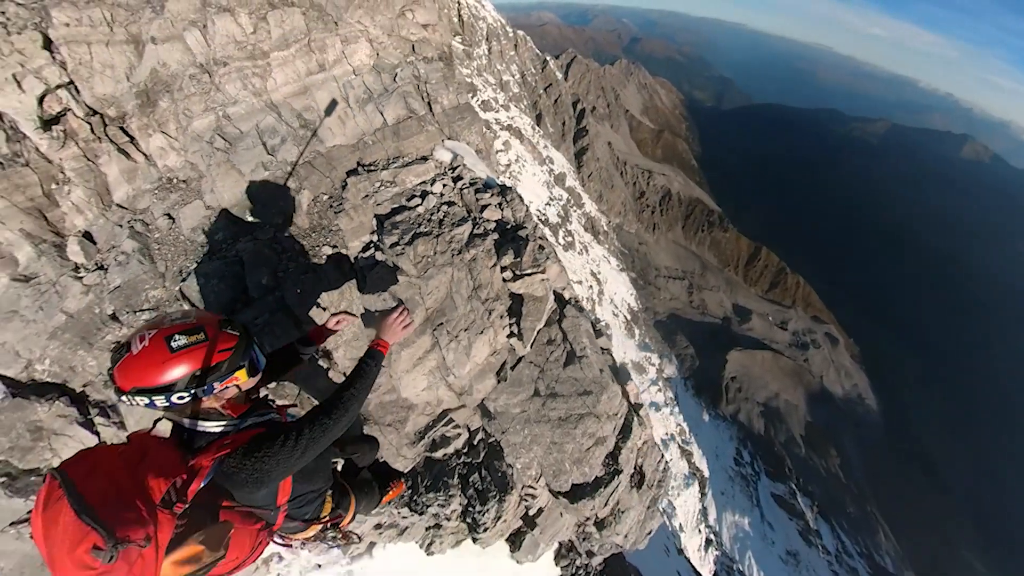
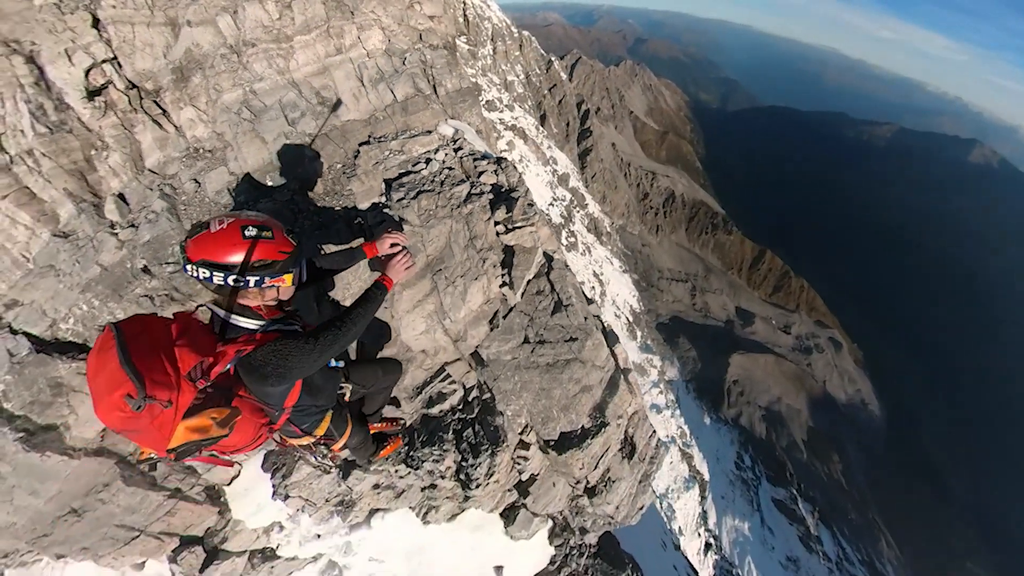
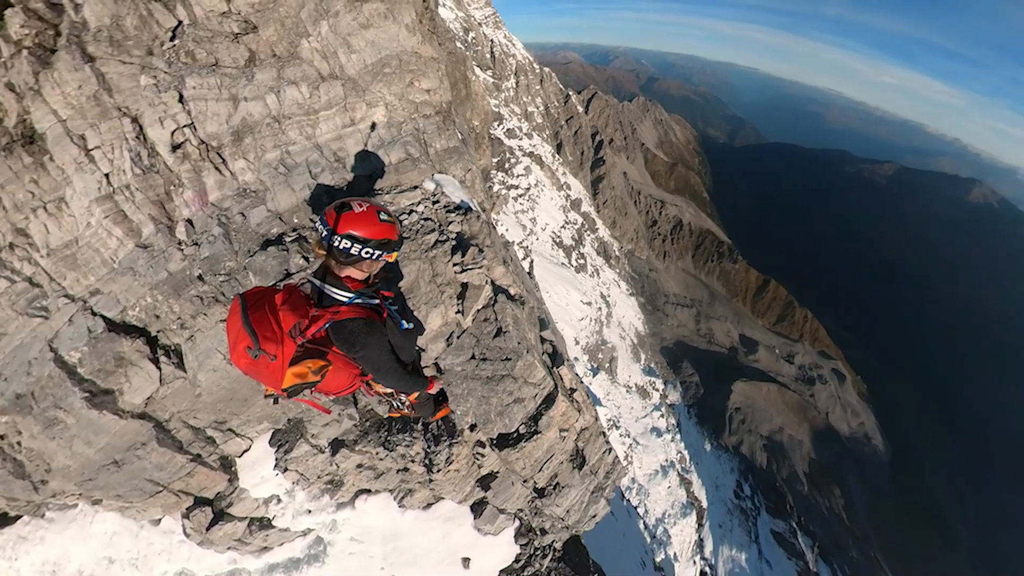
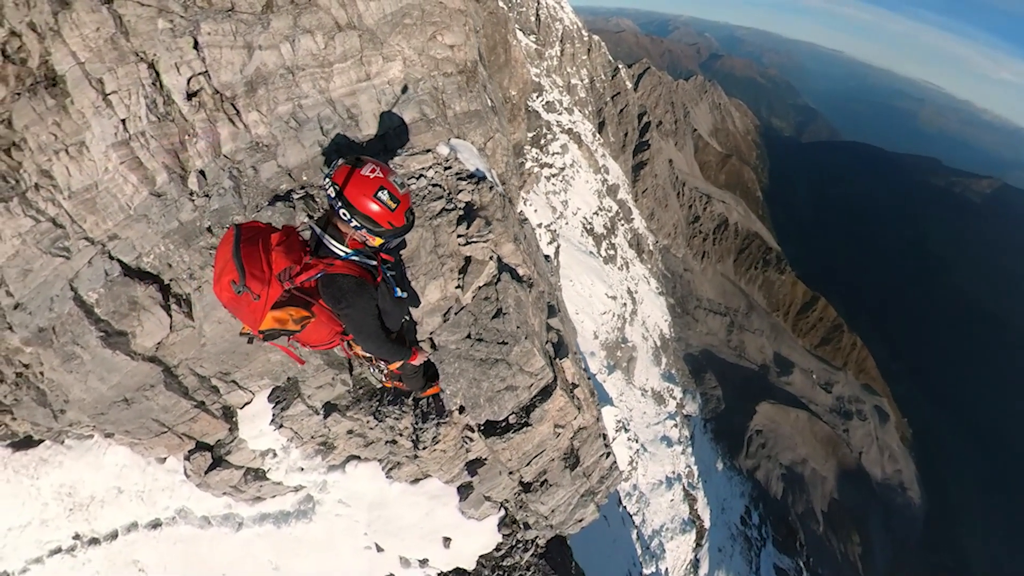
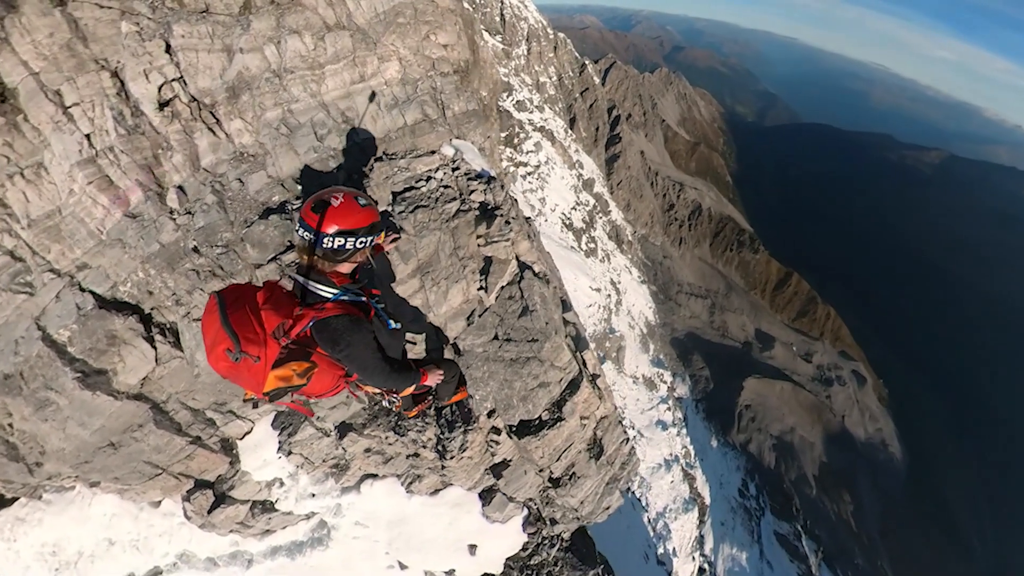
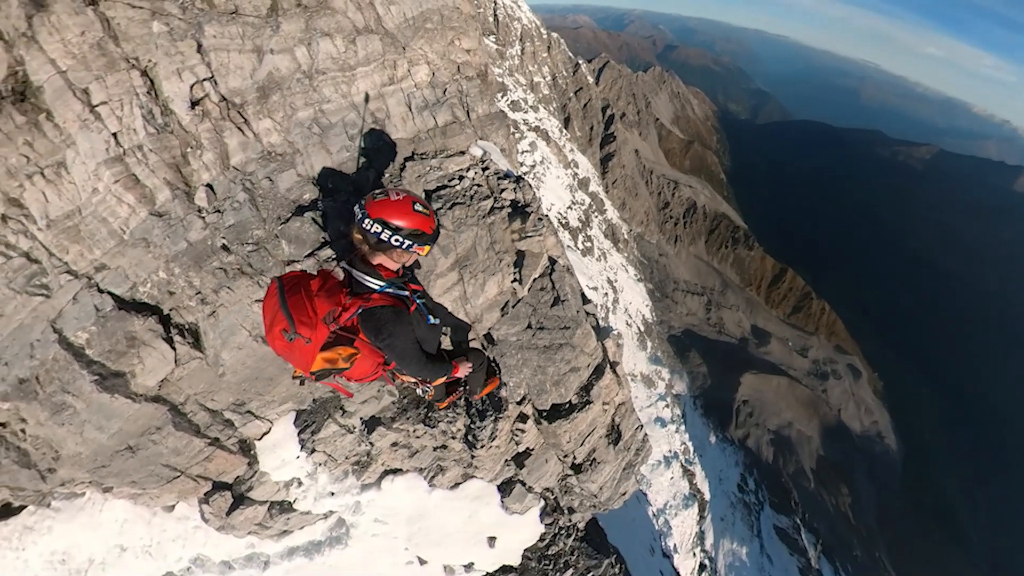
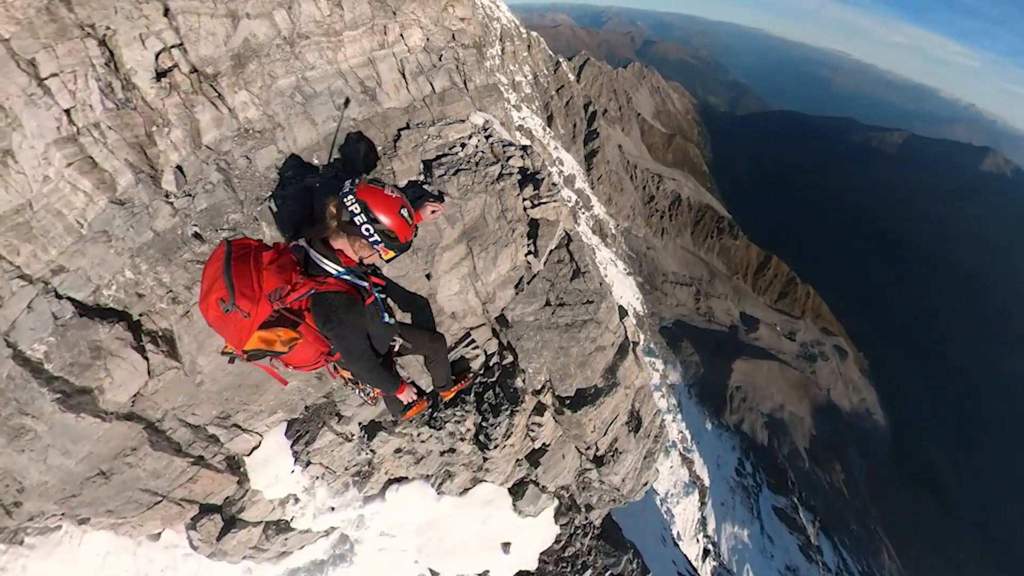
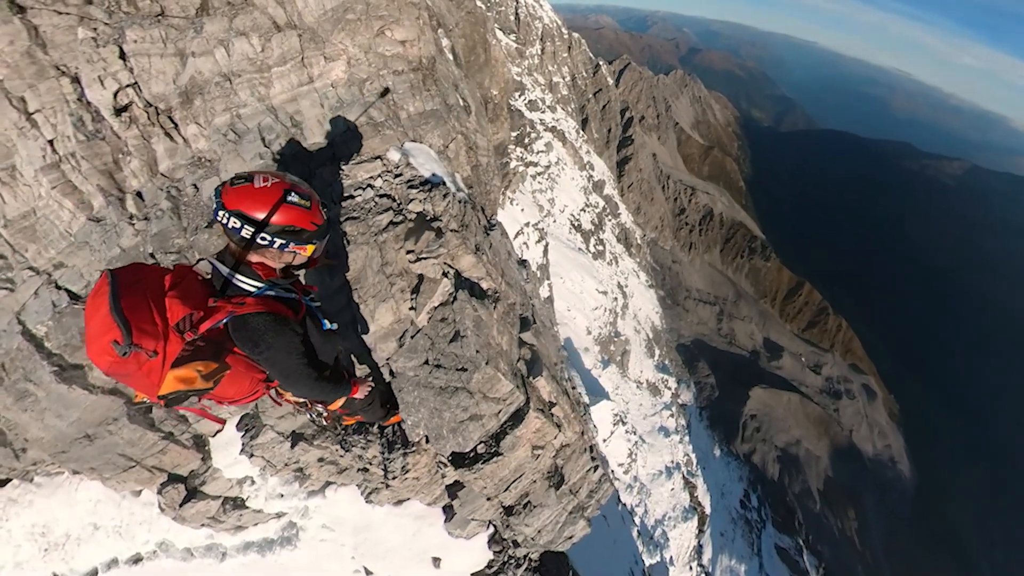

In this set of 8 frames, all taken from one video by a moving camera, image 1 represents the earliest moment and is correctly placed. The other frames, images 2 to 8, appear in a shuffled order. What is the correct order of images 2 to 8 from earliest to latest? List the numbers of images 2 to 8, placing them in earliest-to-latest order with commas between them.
2, 7, 6, 5, 8, 4, 3
